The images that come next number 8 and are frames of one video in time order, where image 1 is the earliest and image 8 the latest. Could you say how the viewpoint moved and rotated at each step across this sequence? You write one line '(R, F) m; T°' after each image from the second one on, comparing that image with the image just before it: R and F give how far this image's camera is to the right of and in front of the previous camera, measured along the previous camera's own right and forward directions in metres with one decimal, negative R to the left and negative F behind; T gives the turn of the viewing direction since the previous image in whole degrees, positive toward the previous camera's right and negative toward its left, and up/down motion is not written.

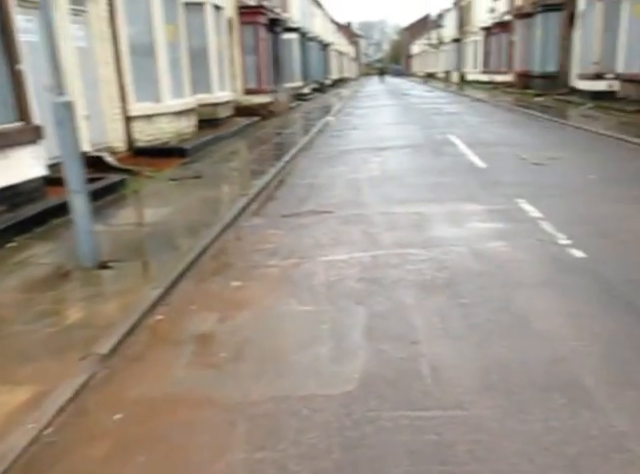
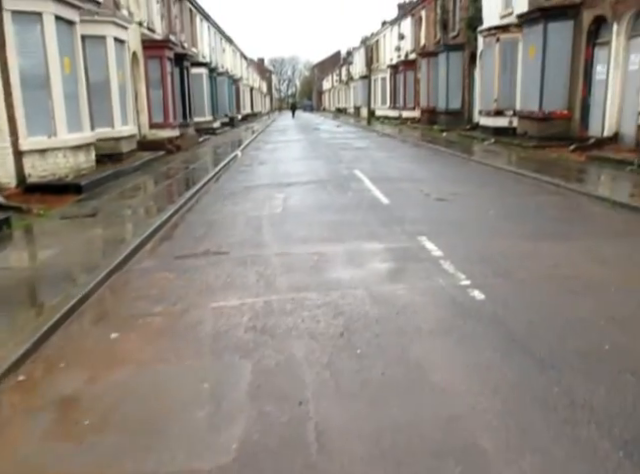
(+0.3, +0.4) m; +7°
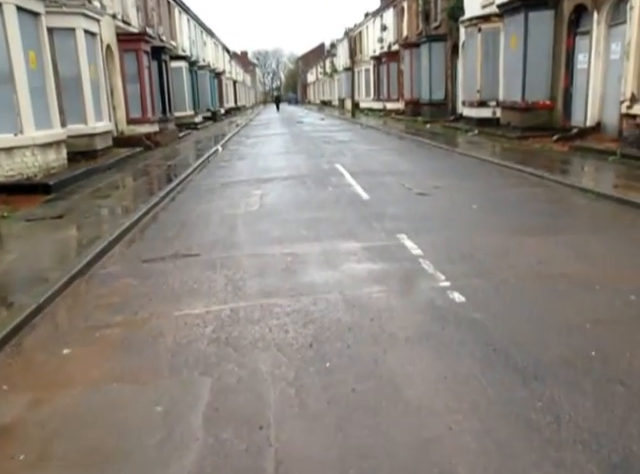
(+0.2, +0.4) m; +1°
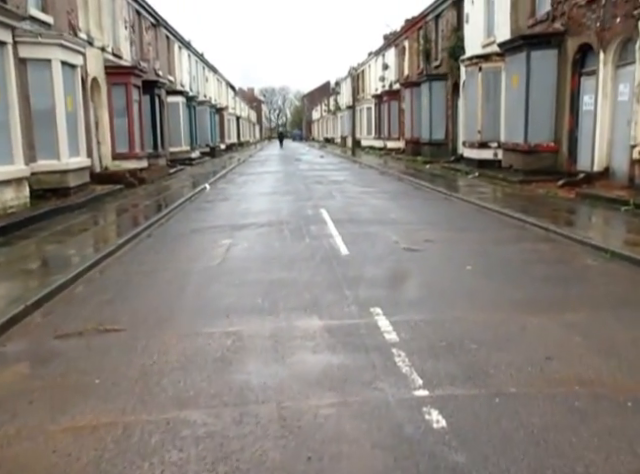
(+0.5, +1.7) m; 0°
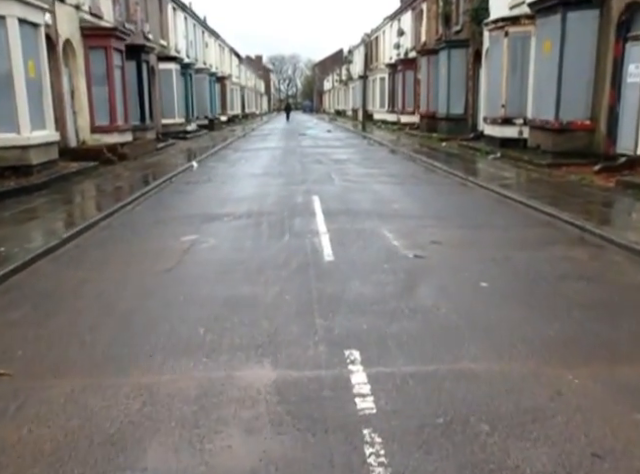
(+0.4, +1.9) m; -1°
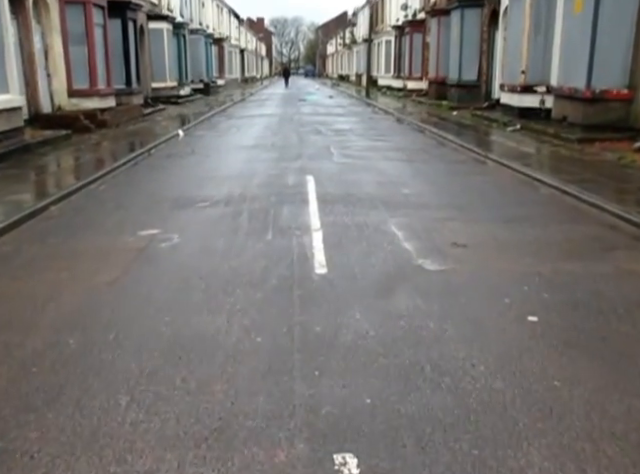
(+0.1, +1.9) m; 0°
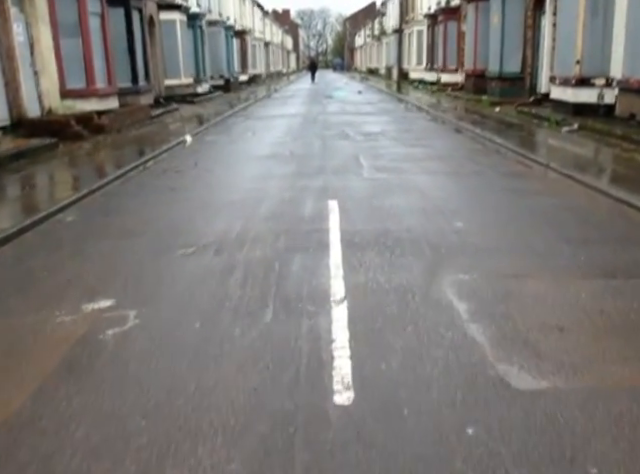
(0.0, +2.3) m; -2°
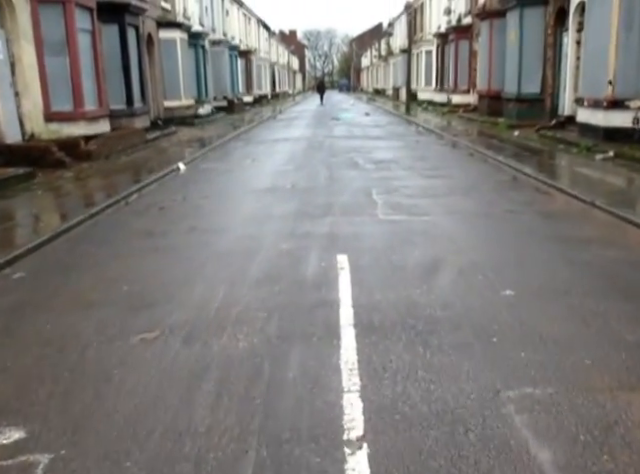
(0.0, +1.7) m; 0°
